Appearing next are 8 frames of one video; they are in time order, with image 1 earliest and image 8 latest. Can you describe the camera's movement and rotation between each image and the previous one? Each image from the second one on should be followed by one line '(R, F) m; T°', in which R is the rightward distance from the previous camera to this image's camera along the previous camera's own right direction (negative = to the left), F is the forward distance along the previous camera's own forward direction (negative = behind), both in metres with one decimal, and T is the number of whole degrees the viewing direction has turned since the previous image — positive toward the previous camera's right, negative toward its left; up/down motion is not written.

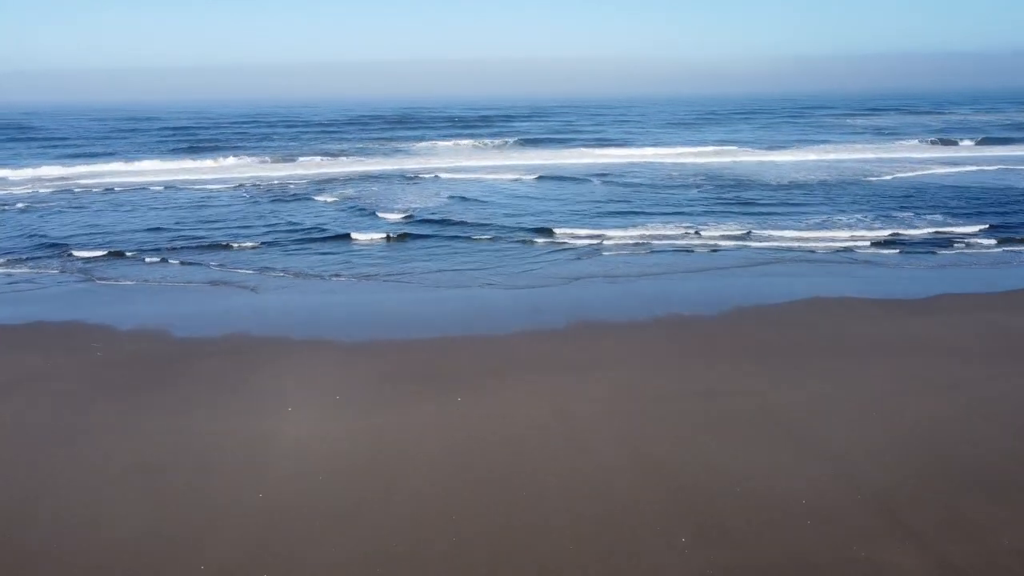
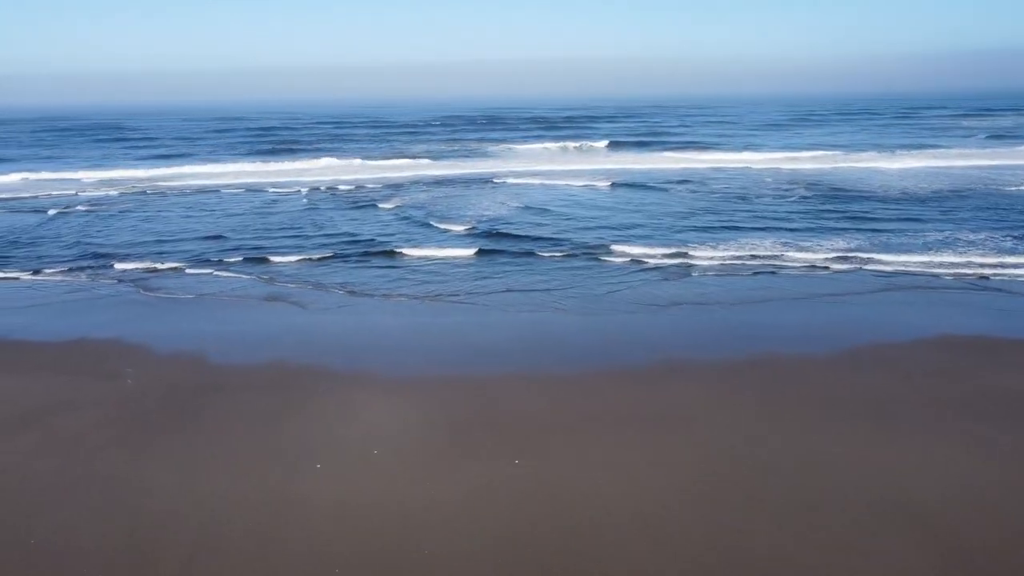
(+0.1, +1.1) m; -6°
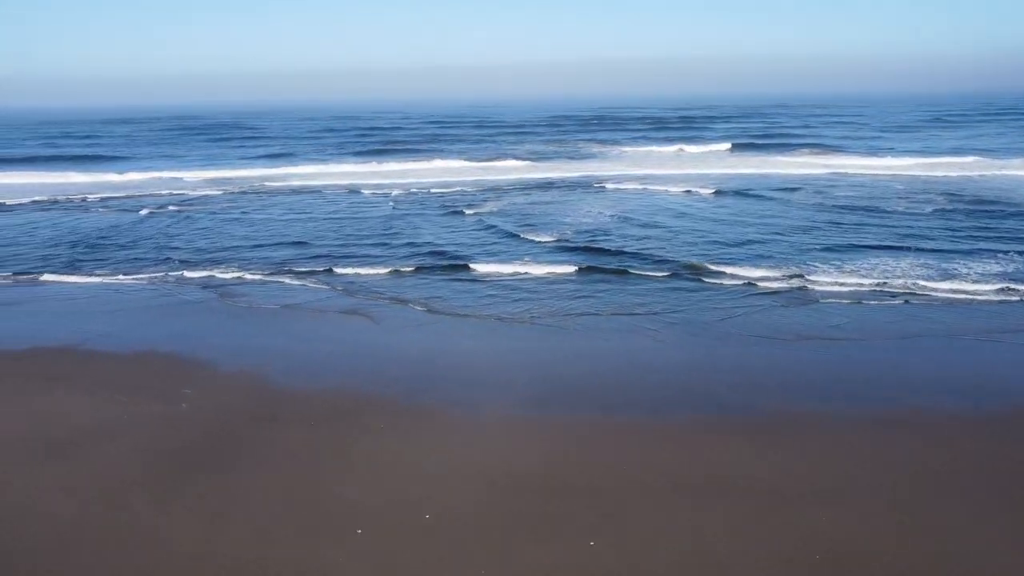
(+0.1, +1.0) m; -8°
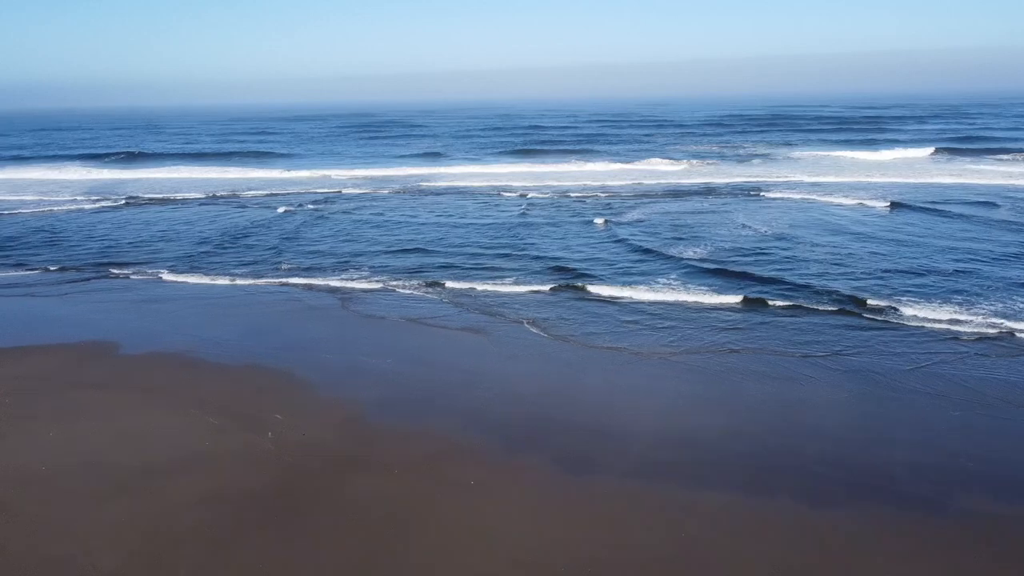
(+0.2, +1.1) m; -11°
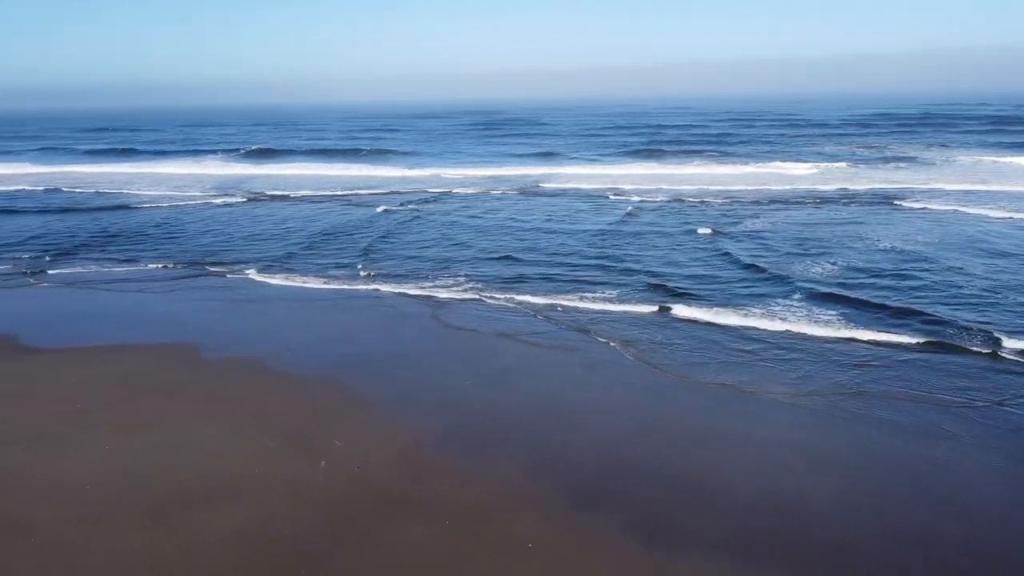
(+0.3, +0.8) m; -9°
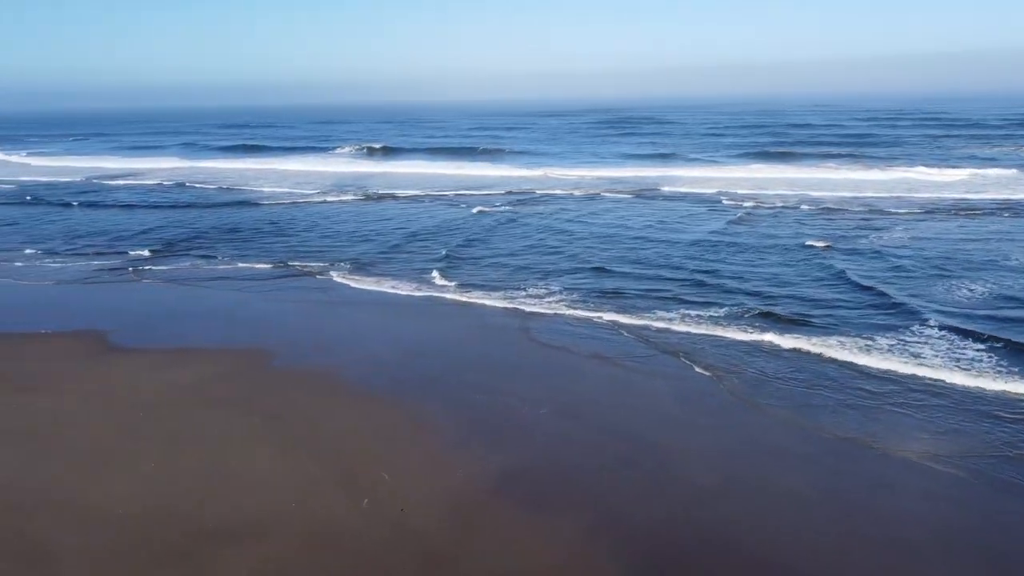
(+0.4, +0.8) m; -9°
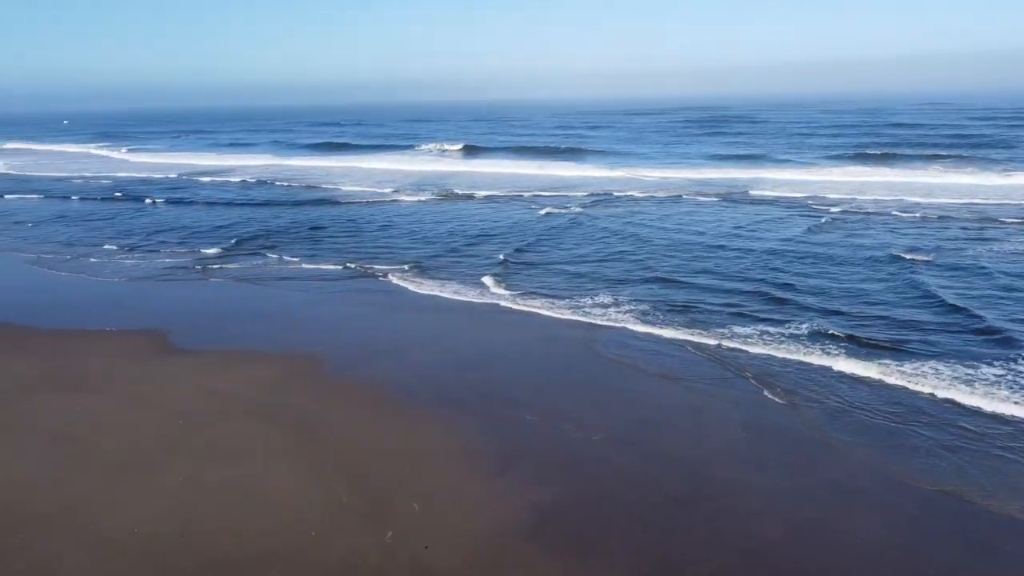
(+0.3, +0.6) m; -6°
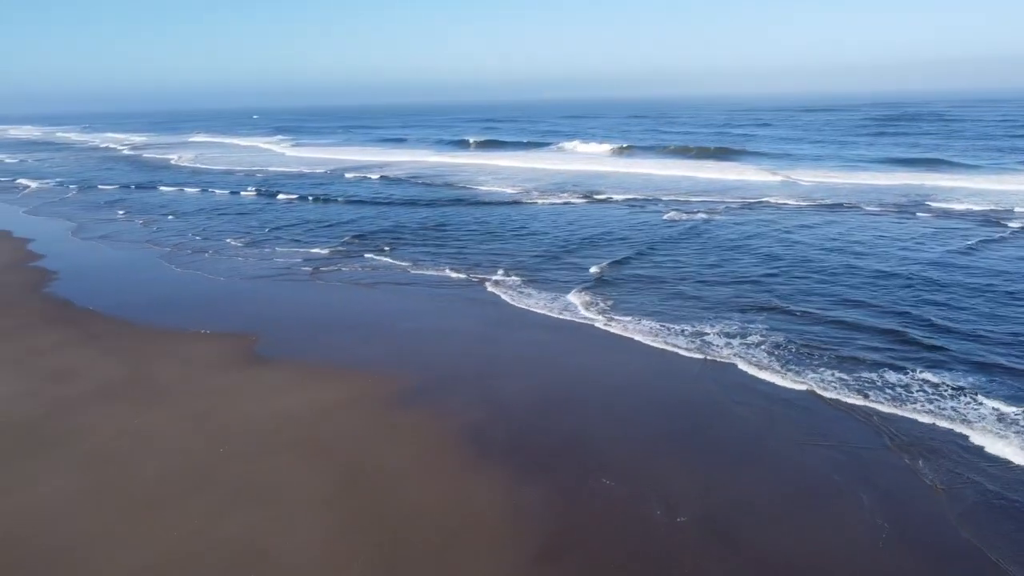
(+0.6, +1.2) m; -11°
